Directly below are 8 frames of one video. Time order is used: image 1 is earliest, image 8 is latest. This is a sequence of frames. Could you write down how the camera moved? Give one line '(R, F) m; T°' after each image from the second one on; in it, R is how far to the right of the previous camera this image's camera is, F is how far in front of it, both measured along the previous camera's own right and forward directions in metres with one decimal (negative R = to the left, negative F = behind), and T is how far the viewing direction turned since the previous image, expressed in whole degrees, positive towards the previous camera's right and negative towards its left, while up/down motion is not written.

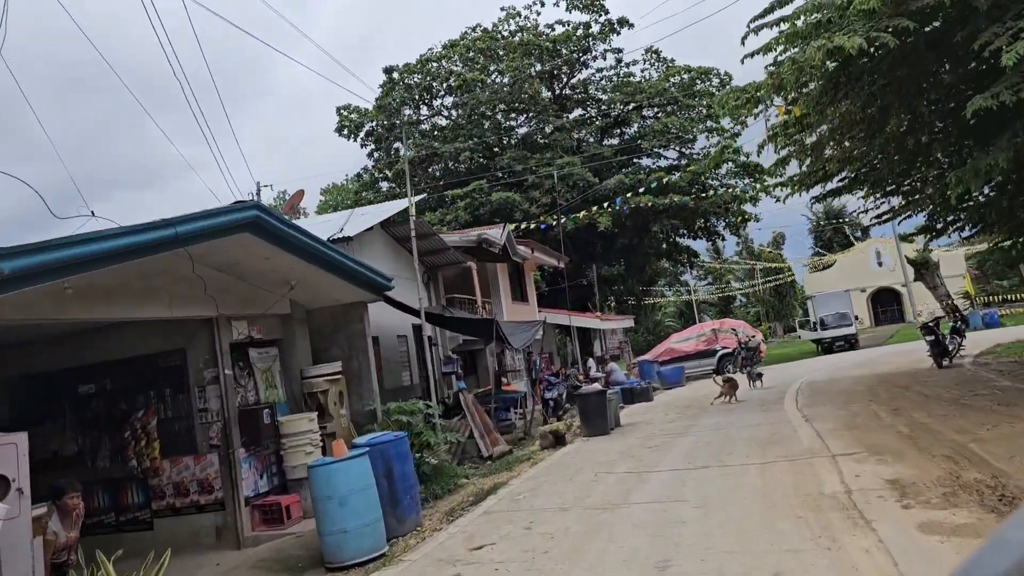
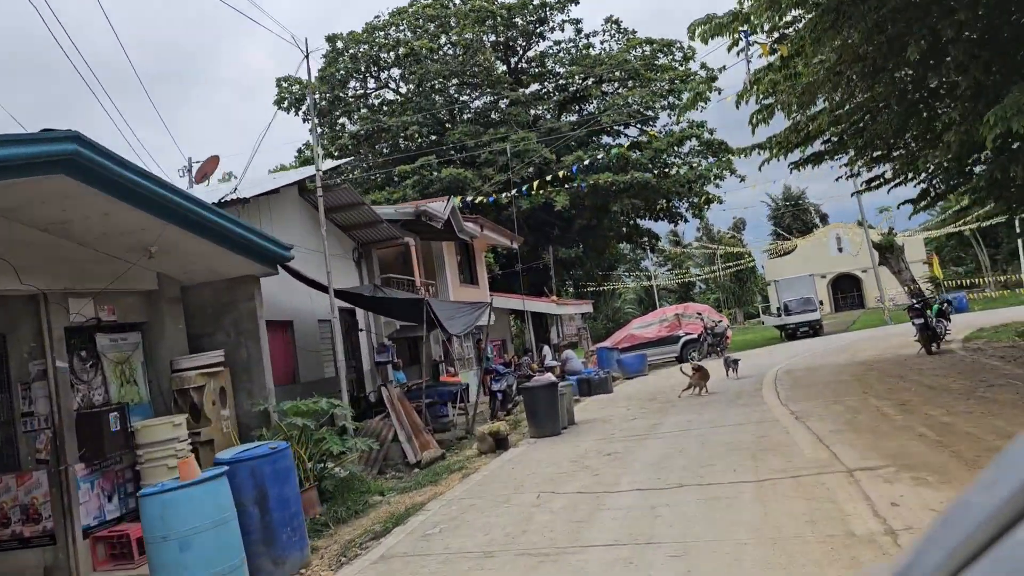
(+0.3, +2.0) m; +3°
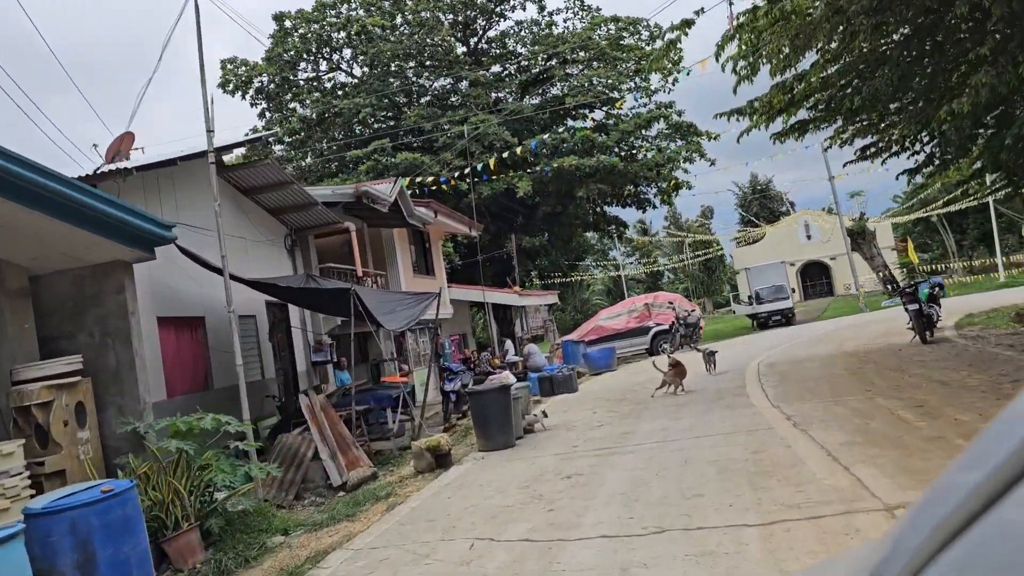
(+0.3, +1.6) m; +2°
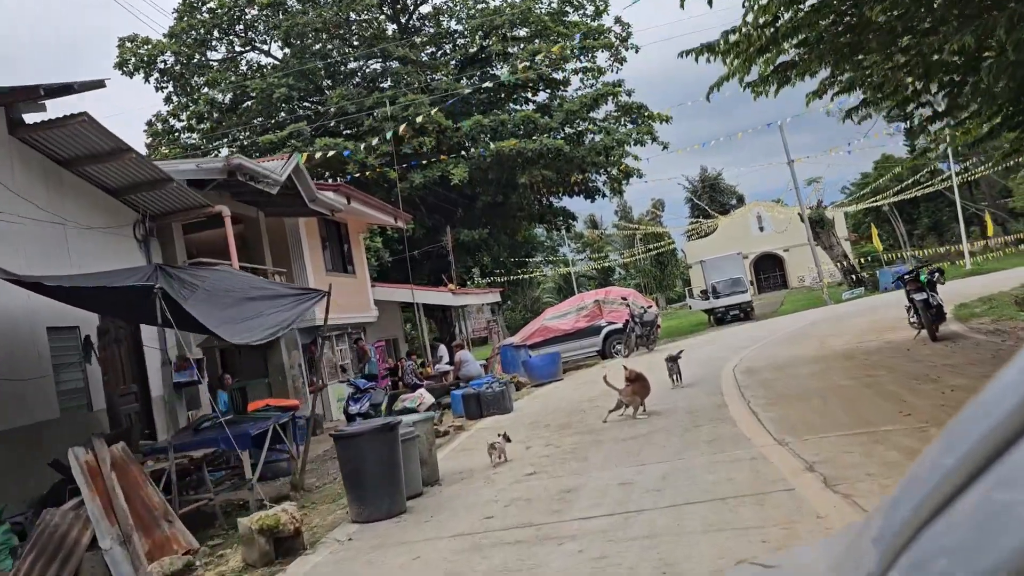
(+0.5, +2.7) m; +3°
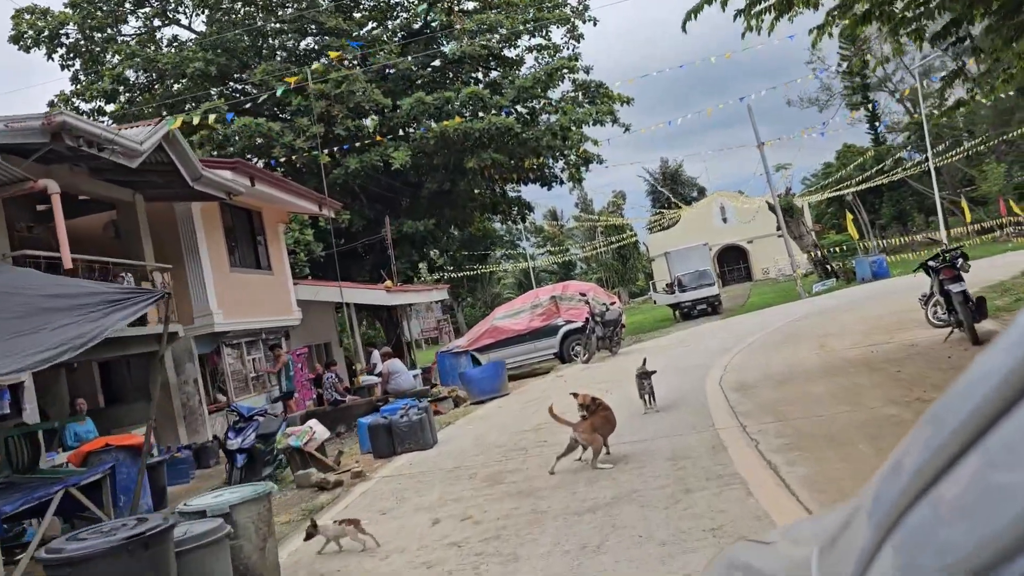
(+0.4, +2.6) m; +3°
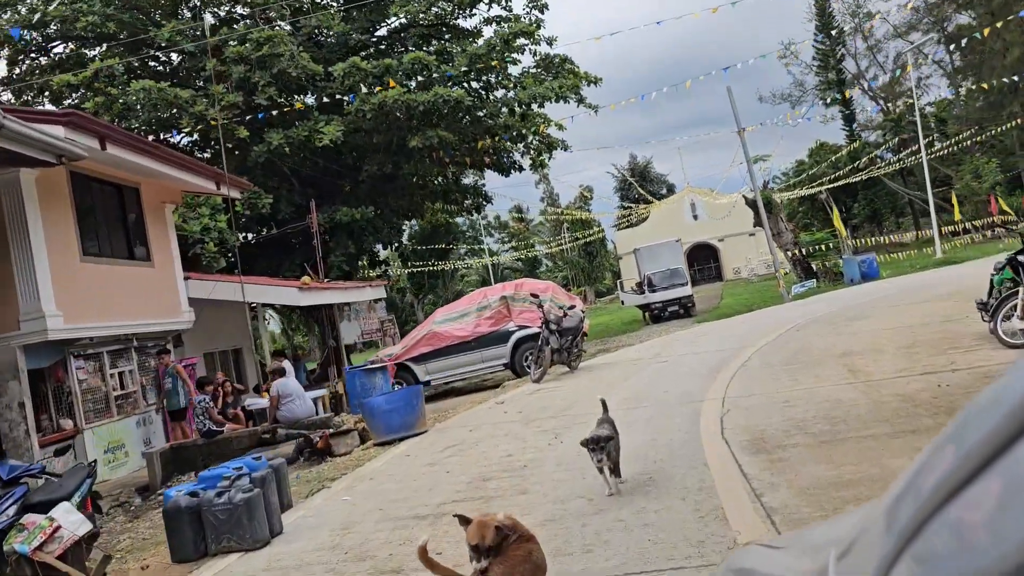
(+0.5, +3.1) m; +2°
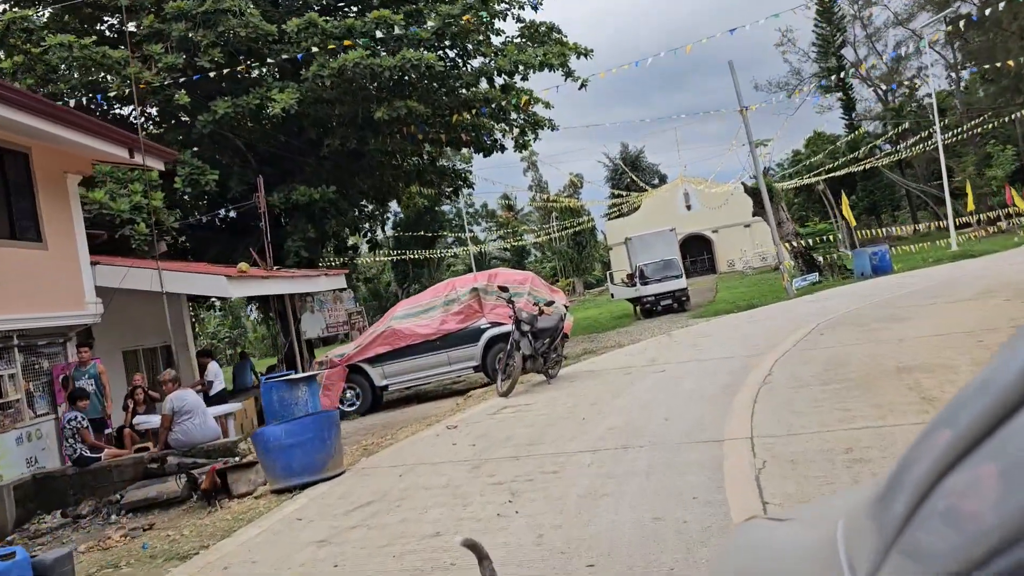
(+0.3, +2.3) m; +1°
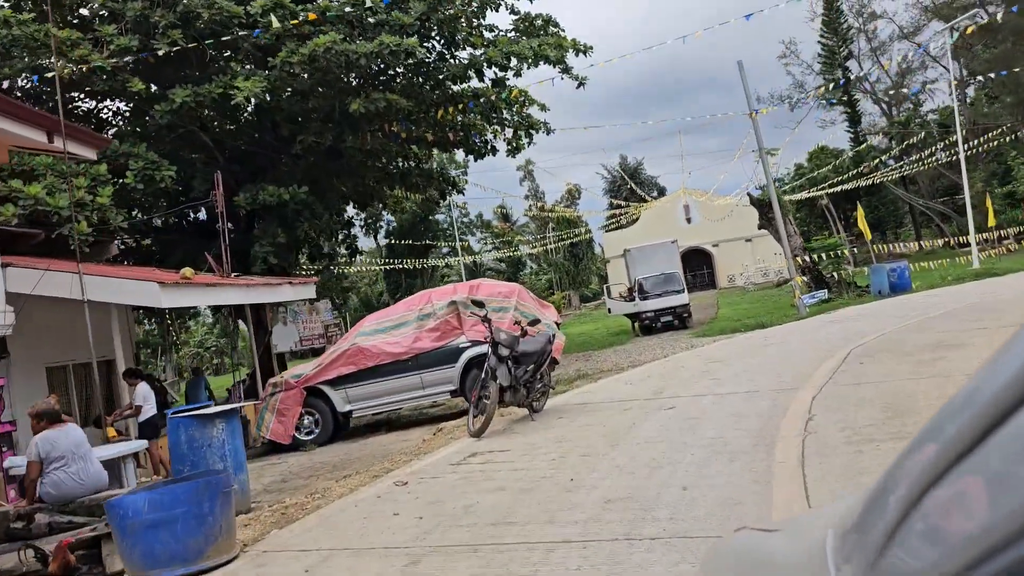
(+0.2, +1.8) m; 0°
